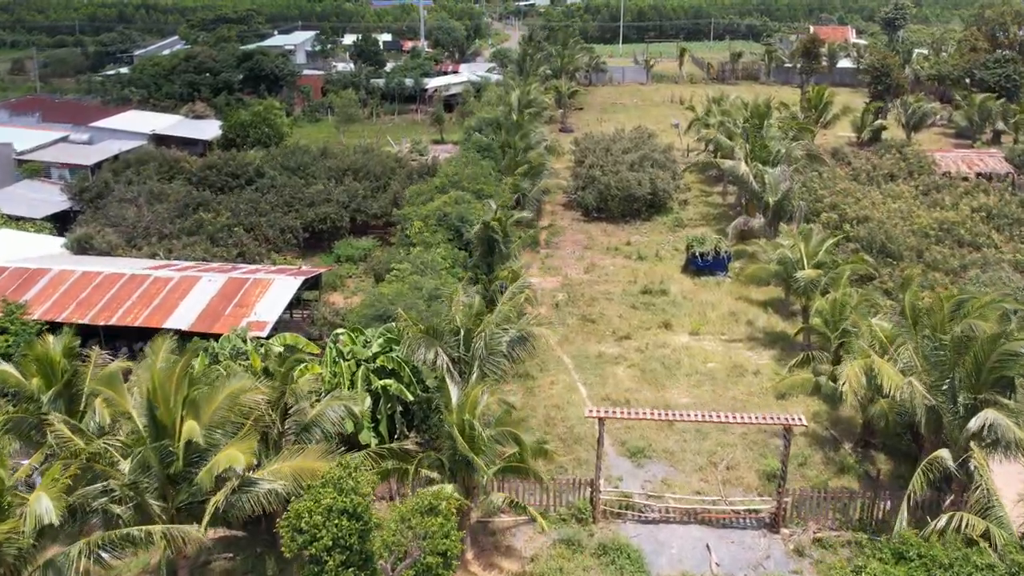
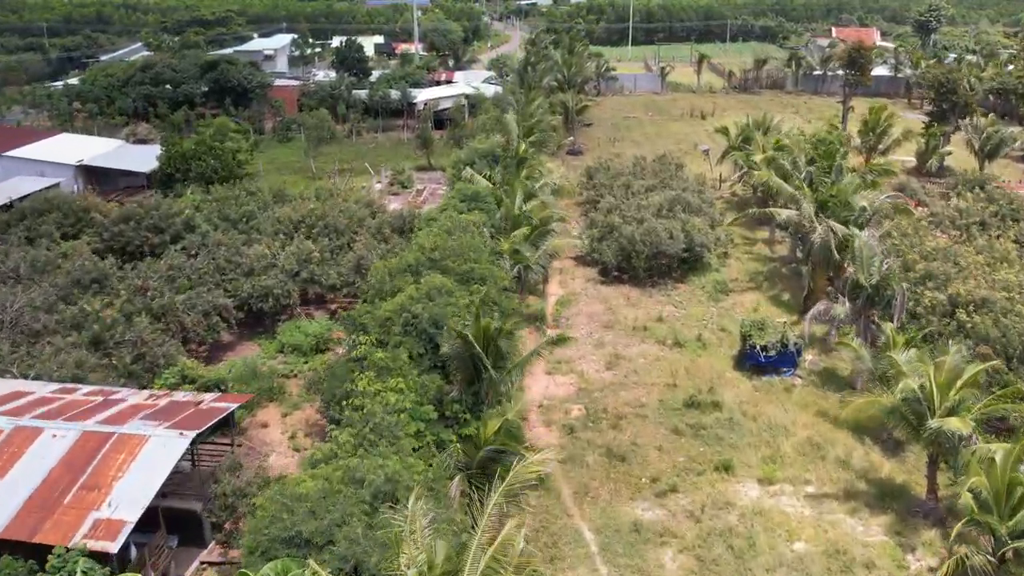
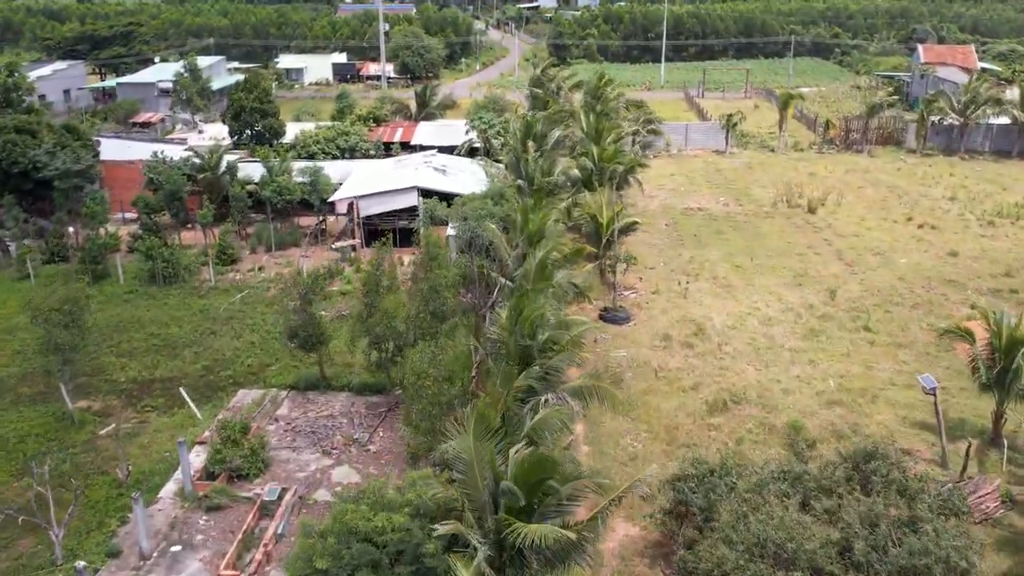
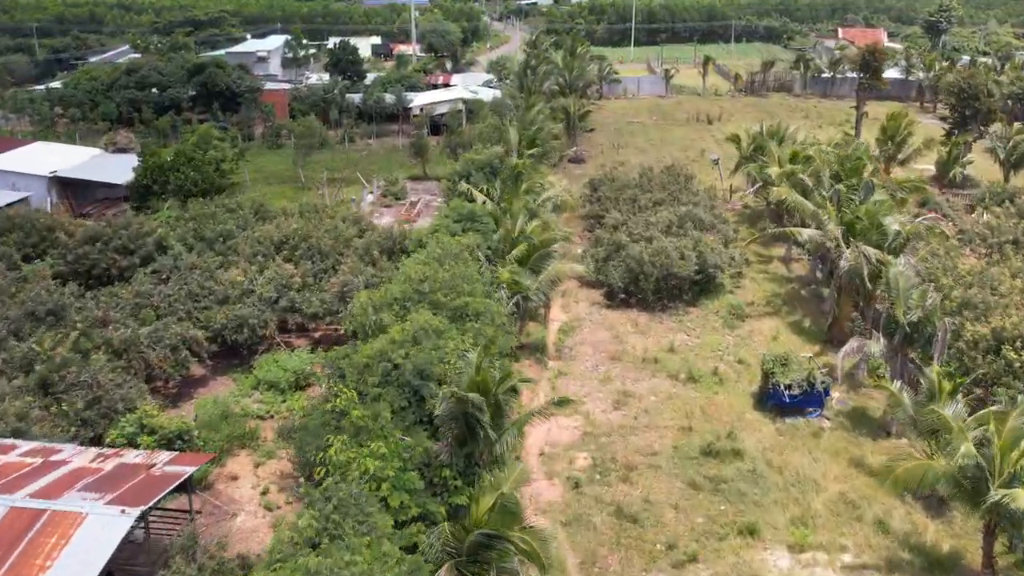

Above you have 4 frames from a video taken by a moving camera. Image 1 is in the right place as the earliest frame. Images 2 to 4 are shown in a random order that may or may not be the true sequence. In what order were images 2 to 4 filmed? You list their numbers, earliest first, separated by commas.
2, 4, 3
